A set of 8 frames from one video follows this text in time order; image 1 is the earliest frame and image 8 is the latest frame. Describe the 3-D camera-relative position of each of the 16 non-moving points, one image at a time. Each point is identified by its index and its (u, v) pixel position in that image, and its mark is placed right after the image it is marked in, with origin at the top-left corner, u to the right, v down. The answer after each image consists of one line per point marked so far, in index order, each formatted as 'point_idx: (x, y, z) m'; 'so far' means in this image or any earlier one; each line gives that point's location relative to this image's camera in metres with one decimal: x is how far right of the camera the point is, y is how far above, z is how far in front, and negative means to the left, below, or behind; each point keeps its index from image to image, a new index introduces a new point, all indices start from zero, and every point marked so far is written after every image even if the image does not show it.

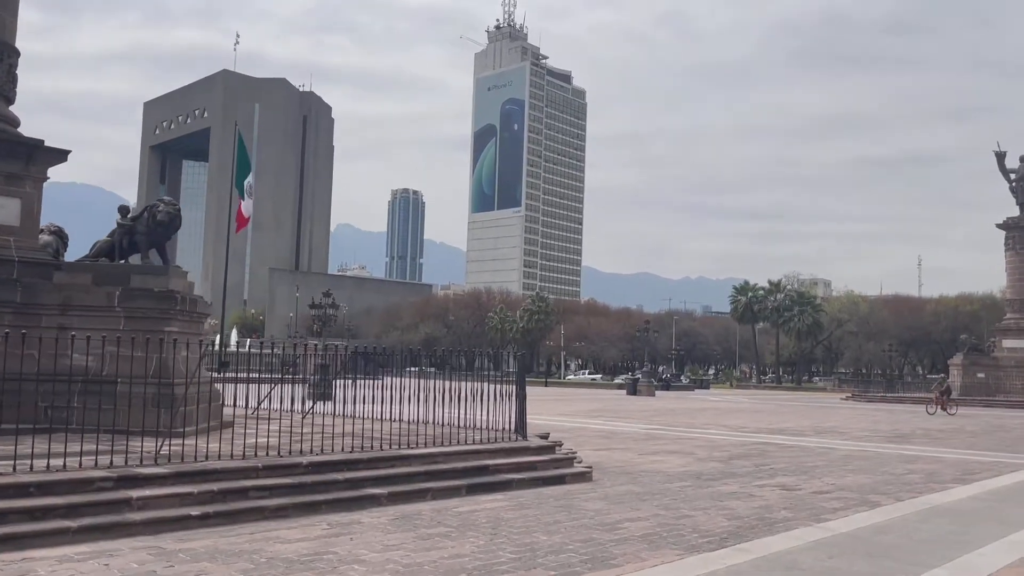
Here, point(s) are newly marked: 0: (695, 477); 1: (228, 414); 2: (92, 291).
0: (+2.6, -2.7, +12.3) m
1: (-5.2, -2.3, +15.6) m
2: (-6.0, 0.0, +12.2) m
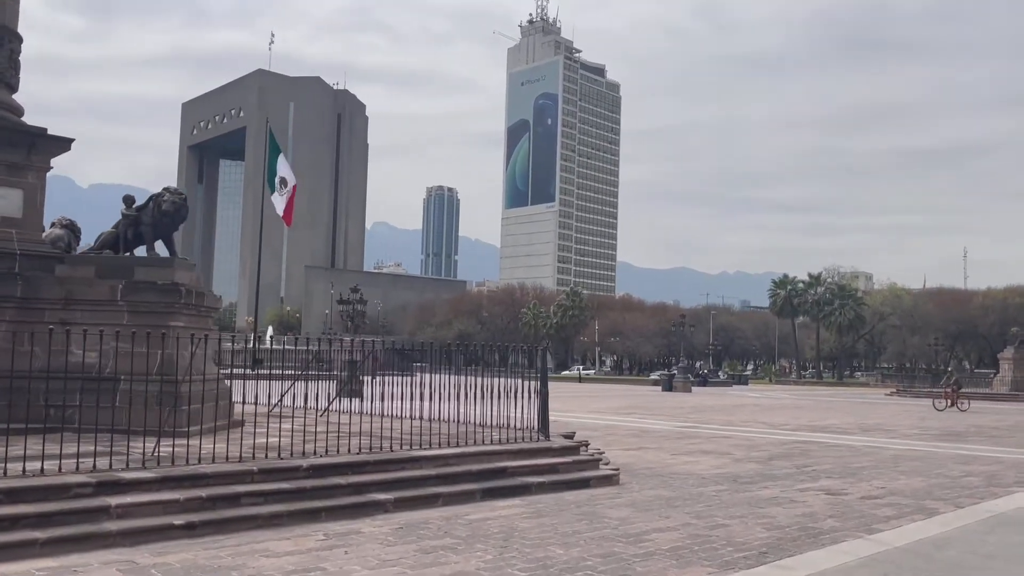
0: (+2.9, -2.6, +11.5) m
1: (-4.8, -2.2, +15.0) m
2: (-5.7, +0.1, +11.7) m
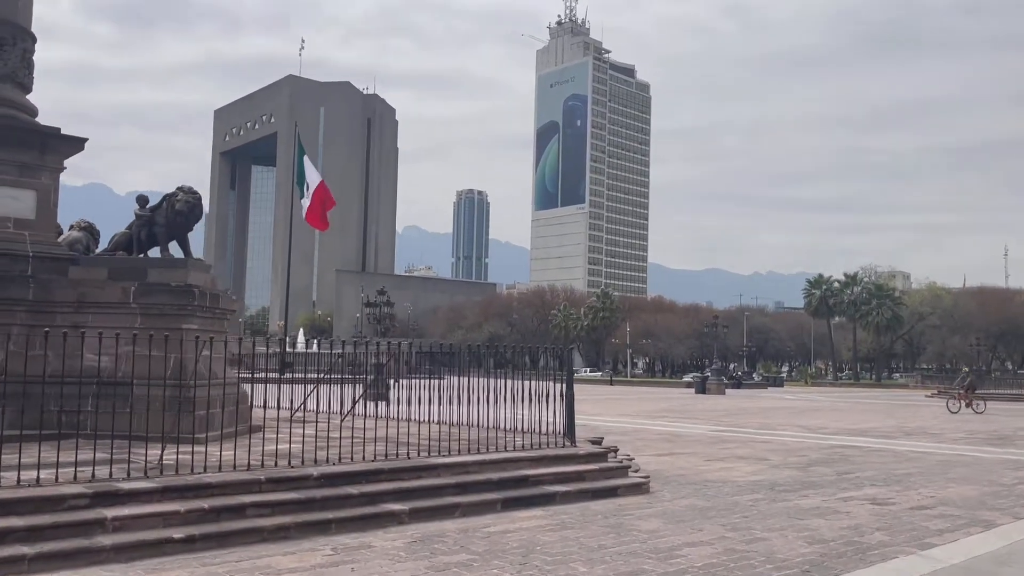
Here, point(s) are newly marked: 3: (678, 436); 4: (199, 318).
0: (+3.2, -2.5, +10.8) m
1: (-4.3, -2.2, +14.7) m
2: (-5.4, 0.0, +11.4) m
3: (+3.6, -3.2, +18.3) m
4: (-4.3, -0.4, +11.6) m
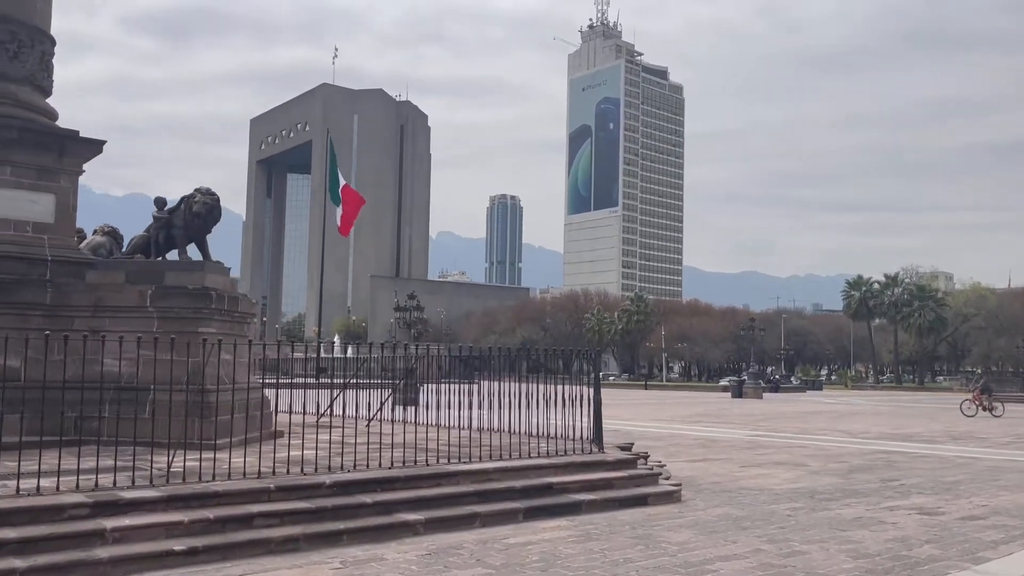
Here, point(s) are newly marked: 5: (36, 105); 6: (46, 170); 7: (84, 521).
0: (+3.5, -2.5, +10.3) m
1: (-3.9, -2.3, +14.4) m
2: (-5.1, 0.0, +11.2) m
3: (+4.2, -3.2, +17.7) m
4: (-3.9, -0.4, +11.4) m
5: (-6.8, +2.6, +12.3) m
6: (-6.5, +1.7, +11.9) m
7: (-3.2, -1.7, +6.4) m
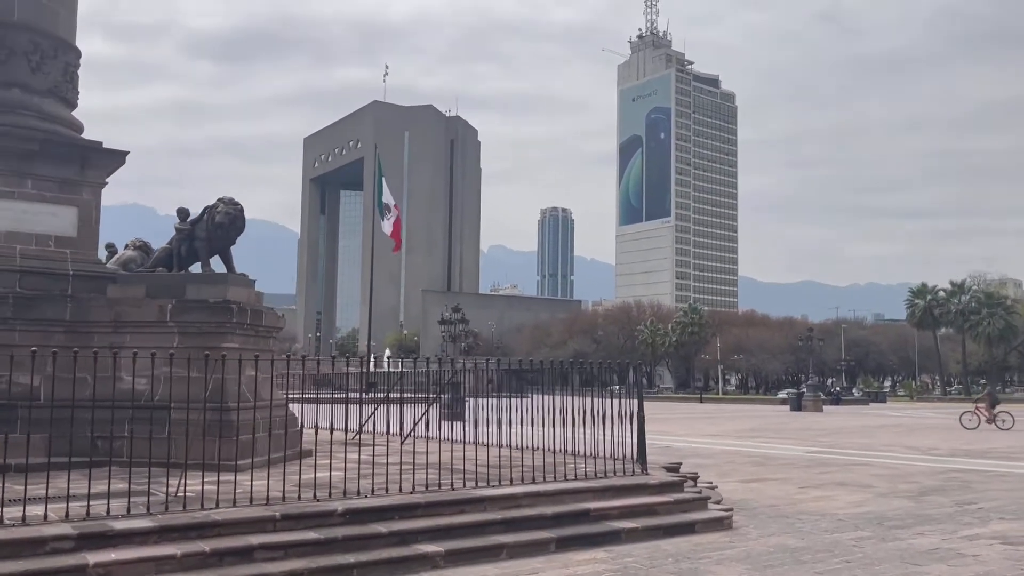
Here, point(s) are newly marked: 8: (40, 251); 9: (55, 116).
0: (+3.9, -2.6, +9.3) m
1: (-3.2, -2.5, +13.9) m
2: (-4.7, -0.2, +10.8) m
3: (+5.0, -3.3, +16.7) m
4: (-3.5, -0.6, +10.9) m
5: (-6.4, +2.4, +12.0) m
6: (-6.0, +1.4, +11.6) m
7: (-3.0, -1.8, +5.8) m
8: (-6.2, +0.5, +11.2) m
9: (-6.3, +2.4, +11.9) m
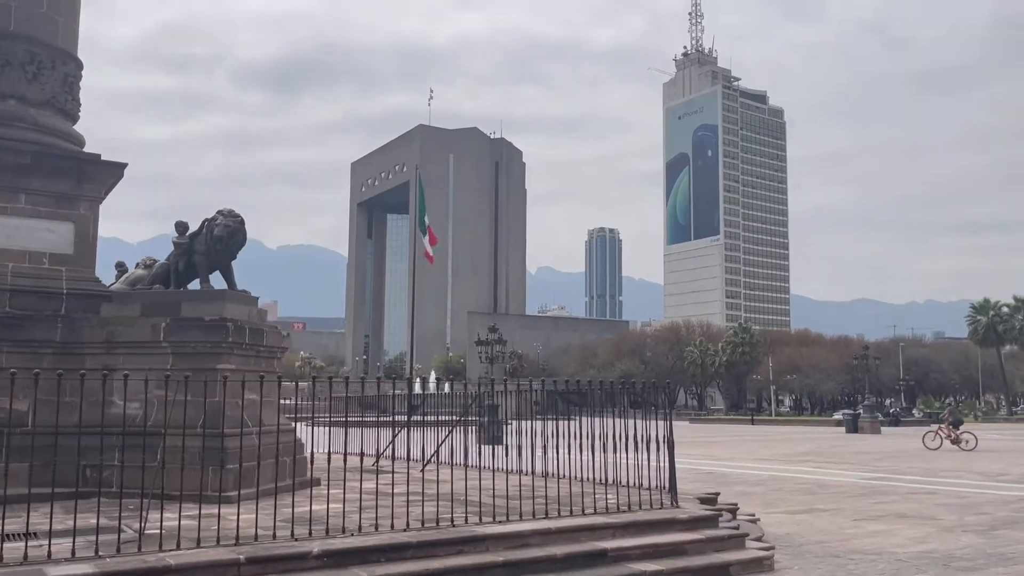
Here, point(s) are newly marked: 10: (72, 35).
0: (+4.1, -2.6, +8.1) m
1: (-2.8, -2.8, +13.1) m
2: (-4.5, -0.4, +10.2) m
3: (+5.6, -3.6, +15.4) m
4: (-3.3, -0.8, +10.2) m
5: (-6.1, +2.1, +11.5) m
6: (-5.8, +1.2, +11.1) m
7: (-3.1, -1.9, +5.1) m
8: (-6.0, +0.2, +10.7) m
9: (-6.1, +2.1, +11.4) m
10: (-6.1, +3.5, +11.8) m
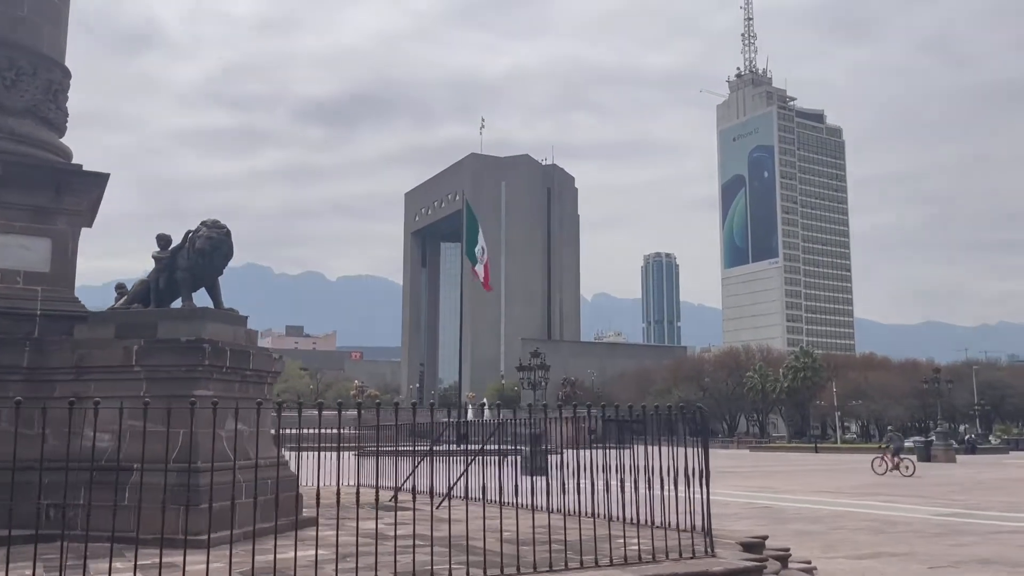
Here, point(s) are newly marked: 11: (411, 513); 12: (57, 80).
0: (+4.1, -2.6, +6.6) m
1: (-2.5, -3.0, +12.0) m
2: (-4.3, -0.6, +9.3) m
3: (+6.1, -3.8, +13.7) m
4: (-3.2, -1.0, +9.2) m
5: (-5.9, +1.9, +10.8) m
6: (-5.6, +0.9, +10.3) m
7: (-3.3, -1.9, +4.0) m
8: (-5.8, 0.0, +9.9) m
9: (-5.9, +1.9, +10.6) m
10: (-5.9, +3.2, +11.1) m
11: (-1.4, -3.2, +12.4) m
12: (-5.9, +2.7, +11.0) m
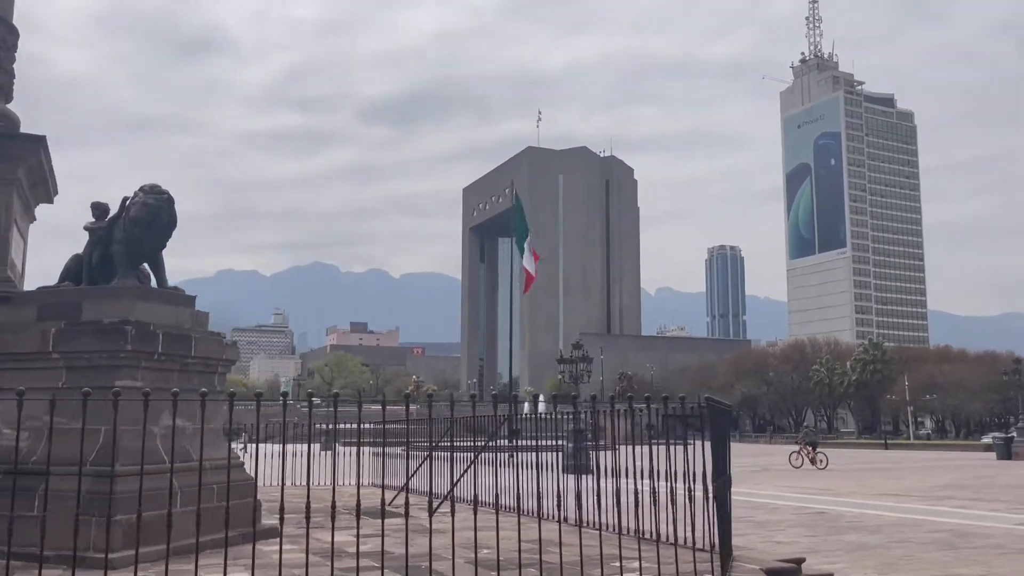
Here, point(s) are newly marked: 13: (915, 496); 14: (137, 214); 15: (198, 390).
0: (+3.7, -2.3, +4.7) m
1: (-2.4, -2.8, +10.6) m
2: (-4.5, -0.4, +8.0) m
3: (+6.2, -3.4, +11.7) m
4: (-3.4, -0.8, +7.8) m
5: (-6.0, +2.1, +9.6) m
6: (-5.8, +1.2, +9.1) m
7: (-3.8, -1.7, +2.7) m
8: (-6.0, +0.2, +8.7) m
9: (-6.1, +2.1, +9.5) m
10: (-6.0, +3.4, +10.0) m
11: (-1.3, -2.9, +11.0) m
12: (-5.9, +2.9, +9.9) m
13: (+8.6, -4.4, +18.3) m
14: (-3.7, +0.7, +8.4) m
15: (-3.1, -1.0, +8.5) m
